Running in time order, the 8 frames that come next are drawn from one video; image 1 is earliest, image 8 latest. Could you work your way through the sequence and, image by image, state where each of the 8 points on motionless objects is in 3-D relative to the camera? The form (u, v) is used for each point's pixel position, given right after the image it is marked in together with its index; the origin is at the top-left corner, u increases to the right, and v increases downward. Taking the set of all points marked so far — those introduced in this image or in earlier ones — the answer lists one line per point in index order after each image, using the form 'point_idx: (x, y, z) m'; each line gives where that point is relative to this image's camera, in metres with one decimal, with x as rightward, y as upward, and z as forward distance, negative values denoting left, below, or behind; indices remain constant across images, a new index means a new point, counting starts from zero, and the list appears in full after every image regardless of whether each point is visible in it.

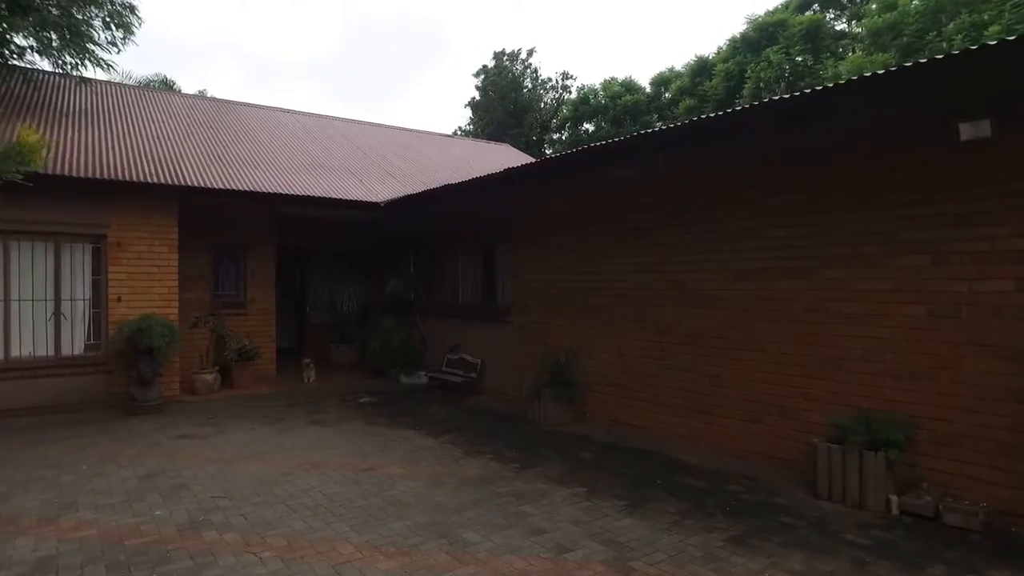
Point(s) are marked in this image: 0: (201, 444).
0: (-2.5, -1.2, +6.0) m
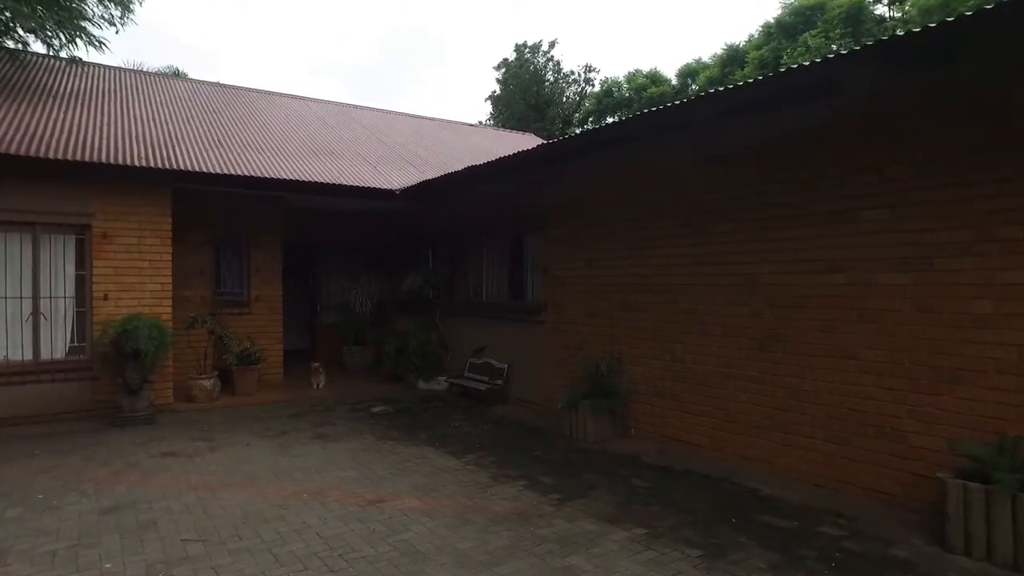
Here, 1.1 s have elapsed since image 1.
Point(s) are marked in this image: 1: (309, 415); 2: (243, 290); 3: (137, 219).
0: (-2.2, -1.2, +5.1) m
1: (-1.9, -1.2, +7.0) m
2: (-3.2, 0.0, +8.8) m
3: (-3.5, +0.7, +7.1) m
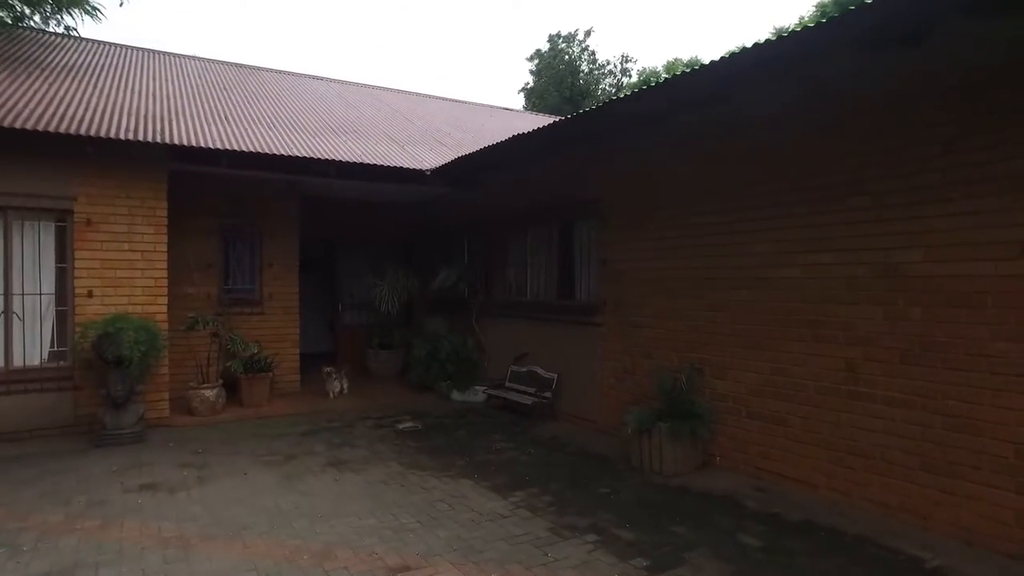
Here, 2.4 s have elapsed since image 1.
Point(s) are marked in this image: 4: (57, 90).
0: (-1.9, -1.2, +4.1) m
1: (-1.5, -1.2, +5.9) m
2: (-2.7, 0.0, +7.8) m
3: (-3.1, +0.7, +6.1) m
4: (-4.3, +1.9, +7.1) m
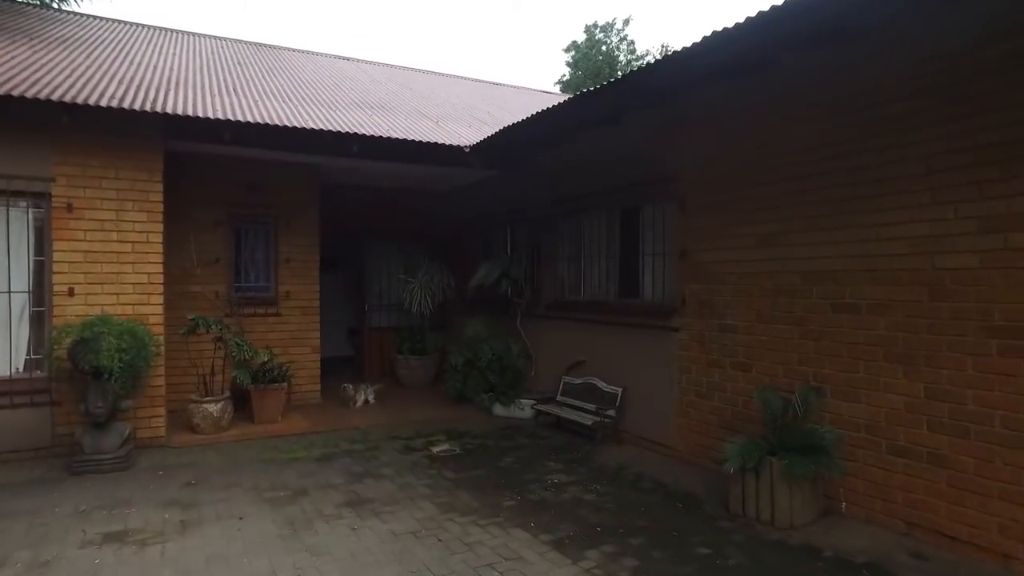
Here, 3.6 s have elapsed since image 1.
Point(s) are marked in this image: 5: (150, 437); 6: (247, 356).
0: (-1.6, -1.2, +3.1) m
1: (-1.1, -1.1, +5.0) m
2: (-2.2, 0.0, +6.9) m
3: (-2.7, +0.7, +5.2) m
4: (-3.9, +1.9, +6.3) m
5: (-2.5, -1.0, +5.2) m
6: (-2.1, -0.5, +5.8) m
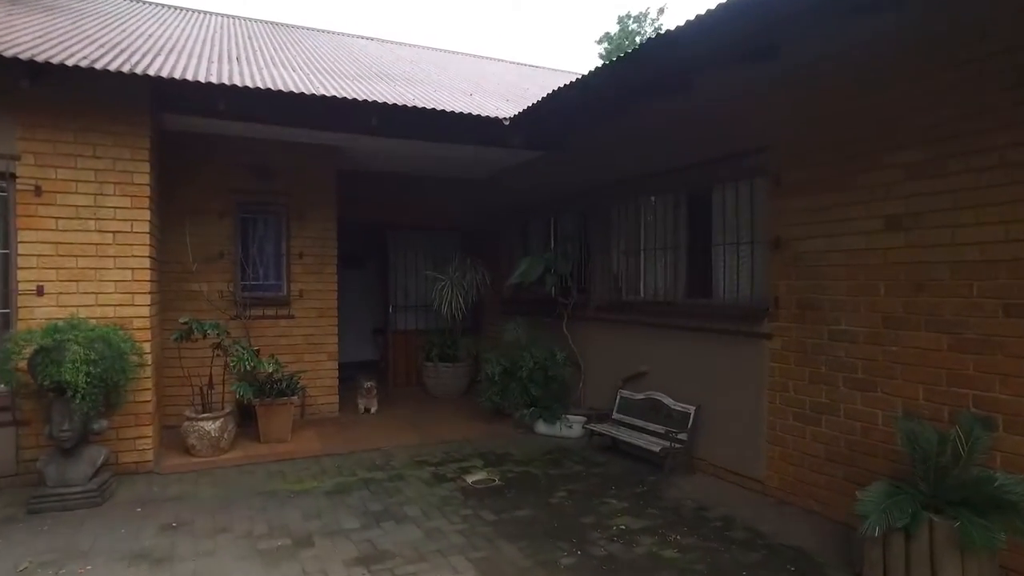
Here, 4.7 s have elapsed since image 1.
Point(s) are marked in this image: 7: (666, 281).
0: (-1.4, -1.1, +2.3) m
1: (-0.8, -1.1, +4.1) m
2: (-1.9, 0.0, +6.1) m
3: (-2.5, +0.7, +4.4) m
4: (-3.6, +1.9, +5.5) m
5: (-2.2, -1.0, +4.4) m
6: (-1.8, -0.5, +5.0) m
7: (+1.0, 0.0, +5.0) m
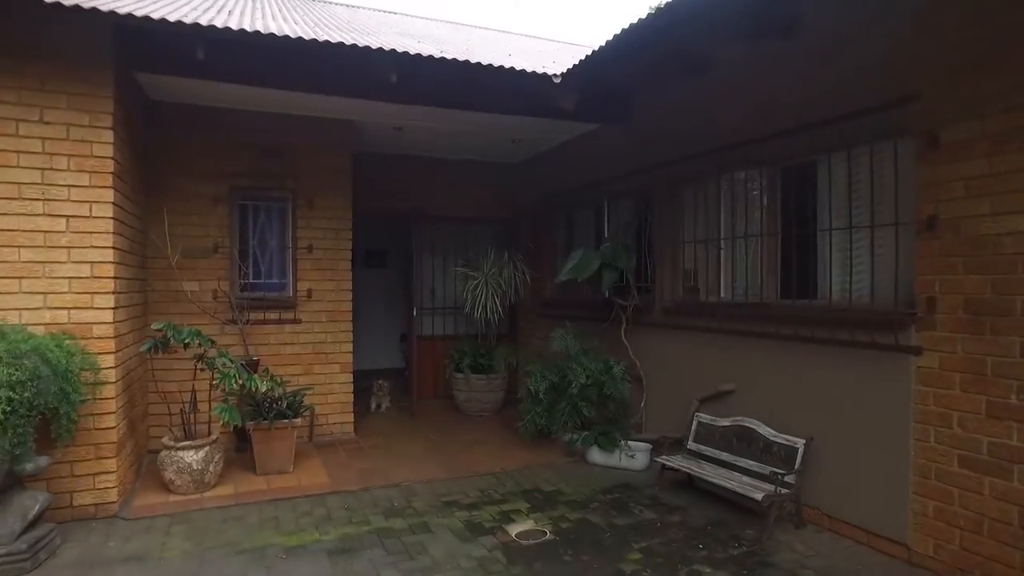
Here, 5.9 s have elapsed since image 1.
0: (-1.2, -1.1, +1.4) m
1: (-0.6, -1.1, +3.1) m
2: (-1.6, 0.0, +5.2) m
3: (-2.2, +0.7, +3.5) m
4: (-3.3, +1.9, +4.7) m
5: (-2.0, -1.0, +3.5) m
6: (-1.5, -0.5, +4.1) m
7: (+1.3, +0.1, +4.0) m
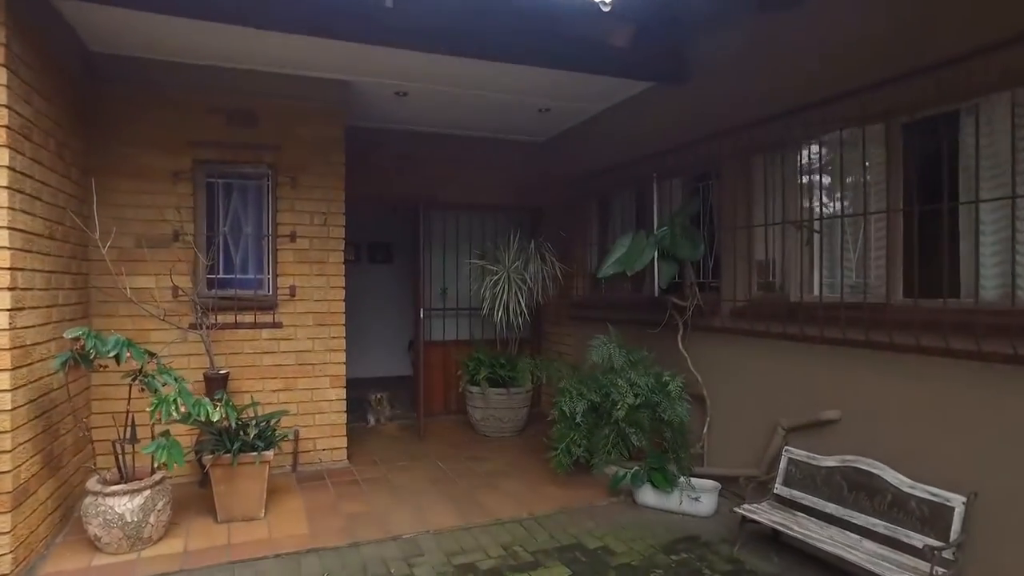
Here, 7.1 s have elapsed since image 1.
0: (-1.1, -1.1, +0.4) m
1: (-0.5, -1.1, +2.2) m
2: (-1.4, +0.1, +4.2) m
3: (-2.1, +0.8, +2.6) m
4: (-3.1, +1.9, +3.8) m
5: (-1.9, -1.0, +2.6) m
6: (-1.3, -0.5, +3.2) m
7: (+1.4, +0.1, +3.0) m
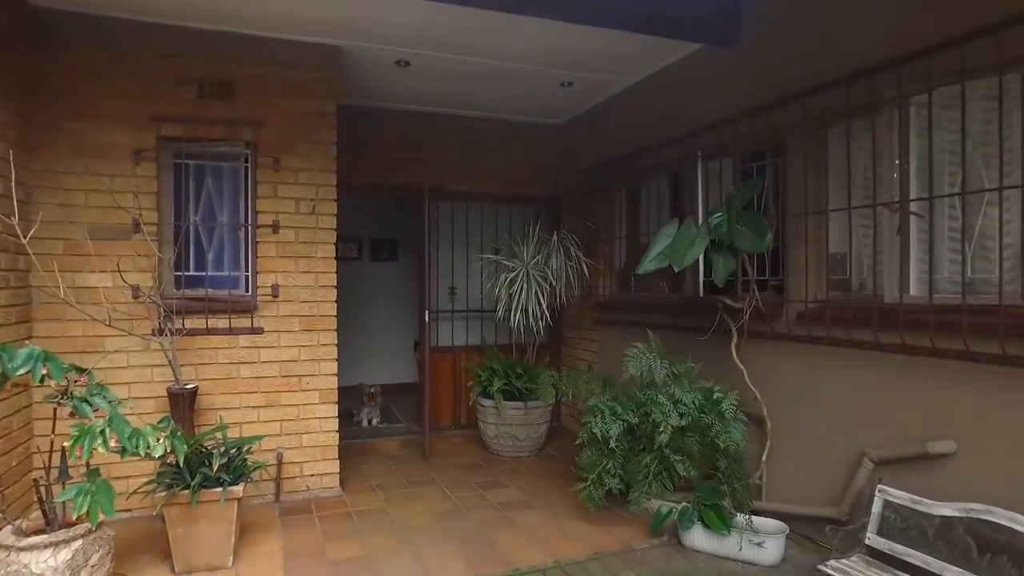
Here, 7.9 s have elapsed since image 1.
0: (-1.1, -1.1, -0.2) m
1: (-0.4, -1.1, +1.5) m
2: (-1.3, +0.1, +3.6) m
3: (-2.0, +0.8, +1.9) m
4: (-3.0, +2.0, +3.2) m
5: (-1.8, -1.0, +1.9) m
6: (-1.3, -0.5, +2.5) m
7: (+1.5, +0.1, +2.3) m
